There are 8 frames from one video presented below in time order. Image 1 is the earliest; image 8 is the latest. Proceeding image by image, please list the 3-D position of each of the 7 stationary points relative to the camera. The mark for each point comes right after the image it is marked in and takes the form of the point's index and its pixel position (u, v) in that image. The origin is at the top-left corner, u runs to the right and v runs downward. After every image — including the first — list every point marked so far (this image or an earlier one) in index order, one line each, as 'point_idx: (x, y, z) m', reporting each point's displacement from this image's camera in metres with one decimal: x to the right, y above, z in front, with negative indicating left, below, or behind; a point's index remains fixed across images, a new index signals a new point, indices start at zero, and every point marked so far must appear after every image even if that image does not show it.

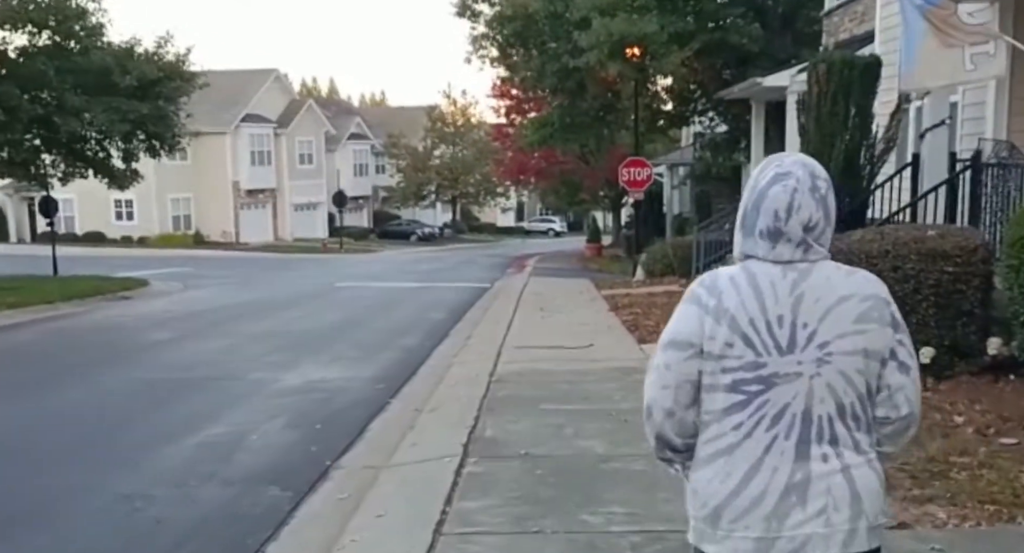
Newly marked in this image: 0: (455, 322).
0: (-0.9, -0.6, +16.6) m
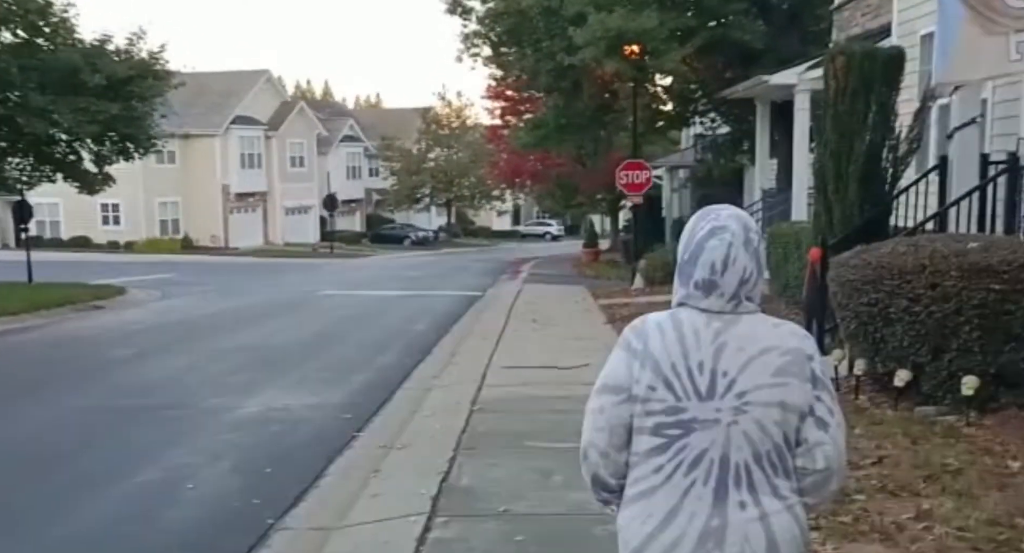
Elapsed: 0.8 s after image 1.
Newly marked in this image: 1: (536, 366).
0: (-1.0, -0.8, +15.5) m
1: (+0.2, -0.9, +11.6) m
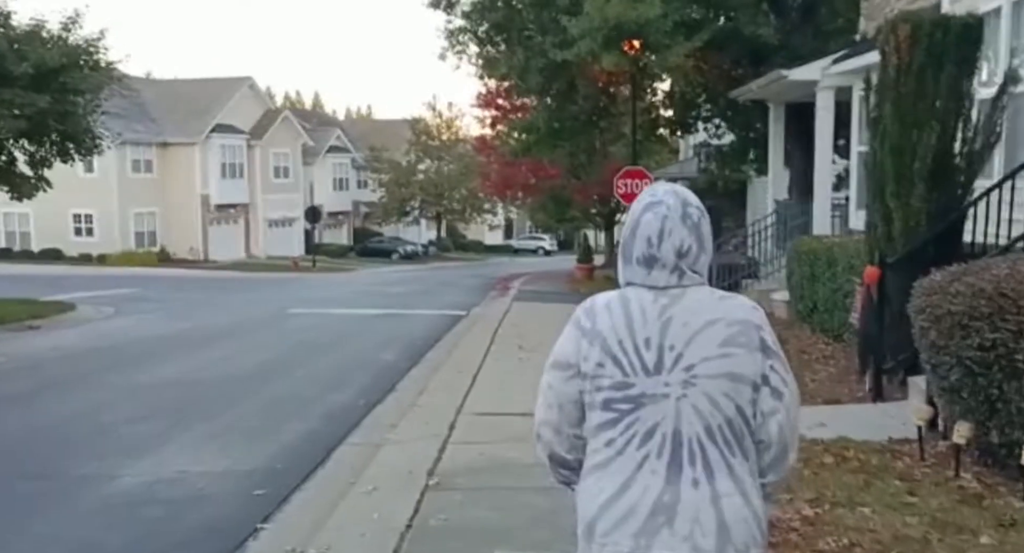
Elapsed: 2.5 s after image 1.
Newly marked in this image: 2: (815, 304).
0: (-1.2, -1.0, +13.2) m
1: (0.0, -1.1, +9.2) m
2: (+3.8, -0.3, +14.2) m
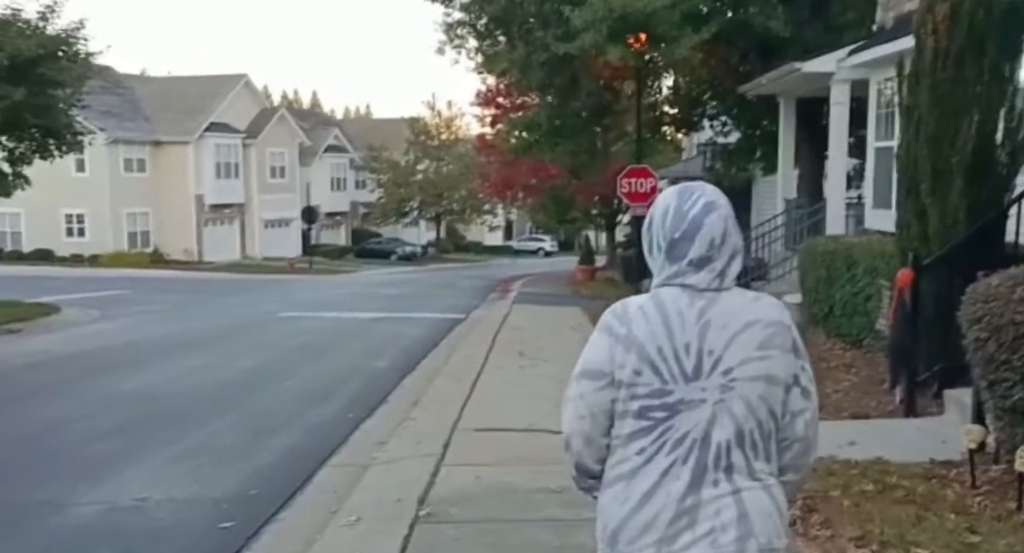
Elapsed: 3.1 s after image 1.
0: (-1.2, -1.0, +12.4) m
1: (0.0, -1.1, +8.5) m
2: (+3.8, -0.4, +13.4) m
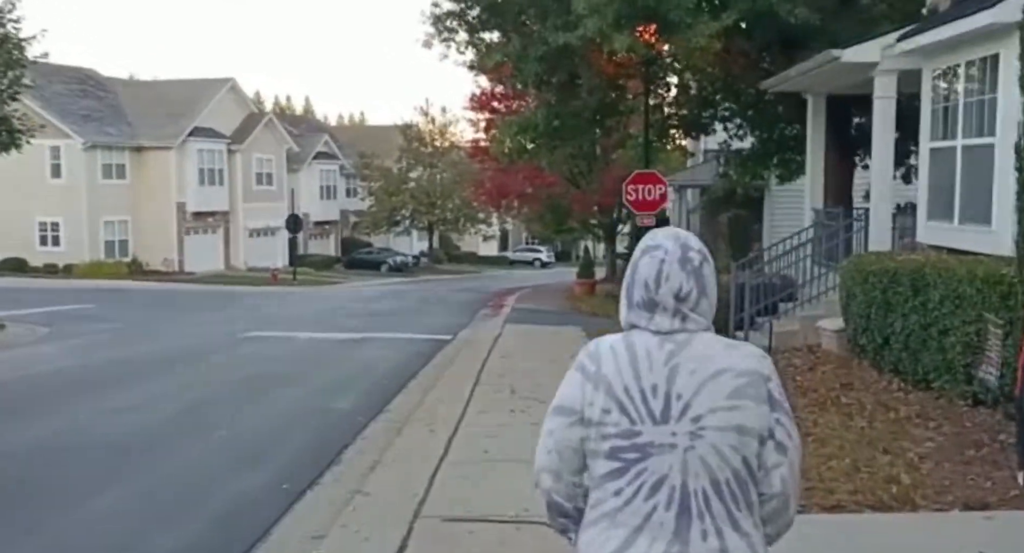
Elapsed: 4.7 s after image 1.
0: (-1.3, -1.3, +10.2) m
1: (-0.1, -1.3, +6.2) m
2: (+3.7, -0.6, +11.2) m
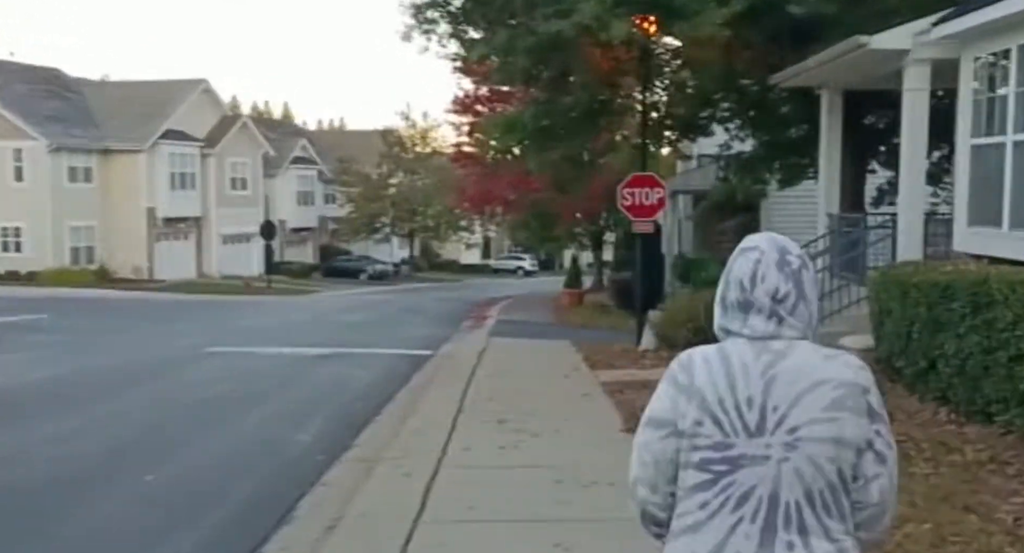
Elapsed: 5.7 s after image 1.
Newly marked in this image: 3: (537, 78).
0: (-1.4, -1.4, +8.6) m
1: (-0.1, -1.4, +4.6) m
2: (+3.6, -0.7, +9.7) m
3: (+0.4, +3.3, +18.7) m
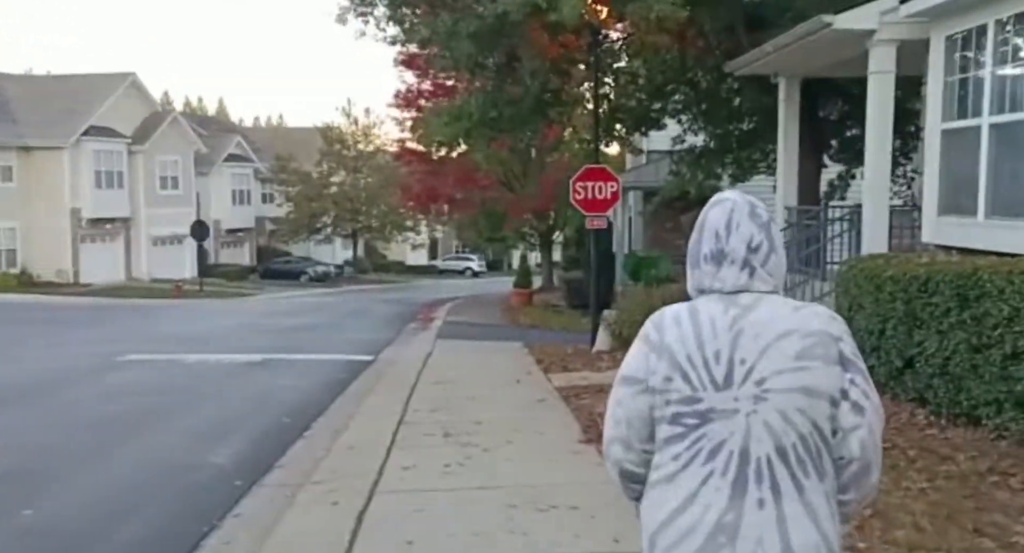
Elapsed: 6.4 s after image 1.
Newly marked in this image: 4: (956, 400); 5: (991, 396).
0: (-1.7, -1.3, +7.7) m
1: (-0.3, -1.4, +3.8) m
2: (+3.2, -0.7, +9.0) m
3: (-0.5, +3.3, +17.9) m
4: (+3.2, -0.9, +8.3) m
5: (+3.2, -0.8, +7.6) m
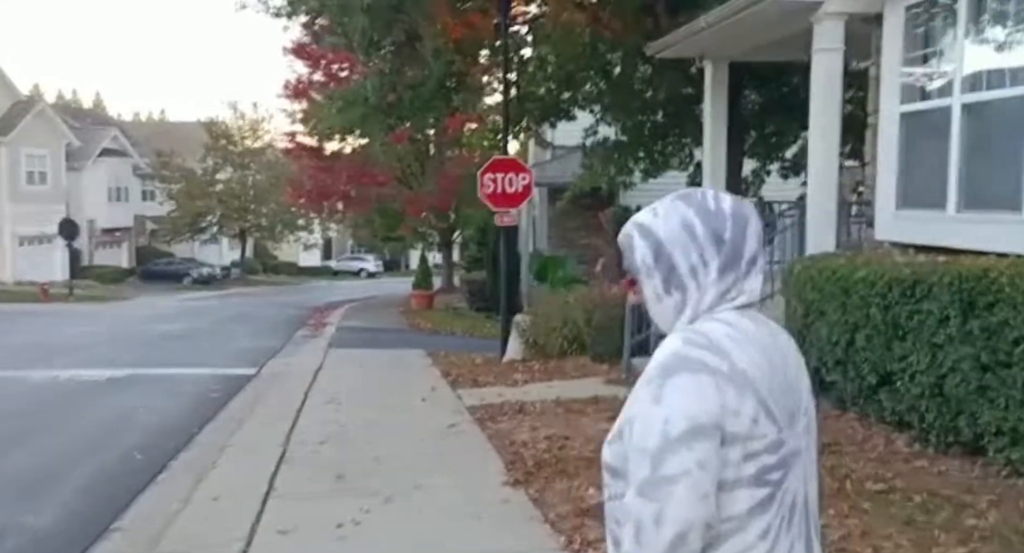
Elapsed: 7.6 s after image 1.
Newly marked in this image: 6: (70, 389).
0: (-2.2, -1.4, +5.9) m
1: (-0.4, -1.4, +2.1) m
2: (+2.6, -0.7, +7.7) m
3: (-1.9, +3.3, +16.2) m
4: (+2.7, -0.9, +6.9) m
5: (+2.7, -0.8, +6.2) m
6: (-4.7, -1.3, +12.1) m
